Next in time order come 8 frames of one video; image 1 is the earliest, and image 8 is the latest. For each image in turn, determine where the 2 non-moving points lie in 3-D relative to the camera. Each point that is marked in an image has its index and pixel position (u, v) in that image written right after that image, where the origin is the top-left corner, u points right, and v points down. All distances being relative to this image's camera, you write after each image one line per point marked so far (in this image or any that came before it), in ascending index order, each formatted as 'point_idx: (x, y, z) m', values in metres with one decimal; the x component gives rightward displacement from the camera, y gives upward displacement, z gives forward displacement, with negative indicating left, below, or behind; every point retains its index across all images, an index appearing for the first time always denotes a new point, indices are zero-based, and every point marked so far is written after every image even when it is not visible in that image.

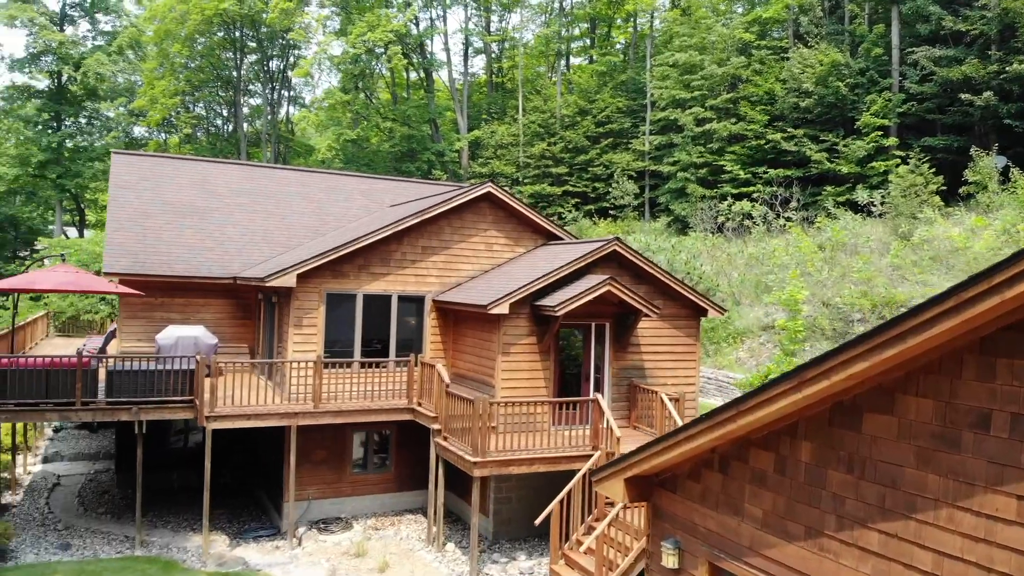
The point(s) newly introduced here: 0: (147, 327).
0: (-7.0, -0.7, +16.3) m
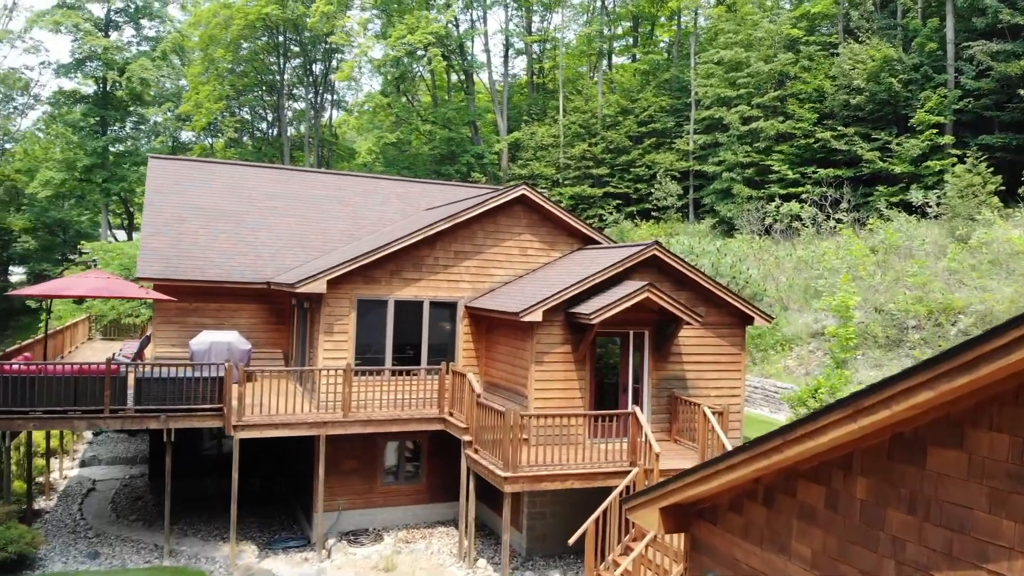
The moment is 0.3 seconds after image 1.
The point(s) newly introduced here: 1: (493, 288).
0: (-6.3, -0.8, +16.2) m
1: (-0.3, 0.0, +13.9) m
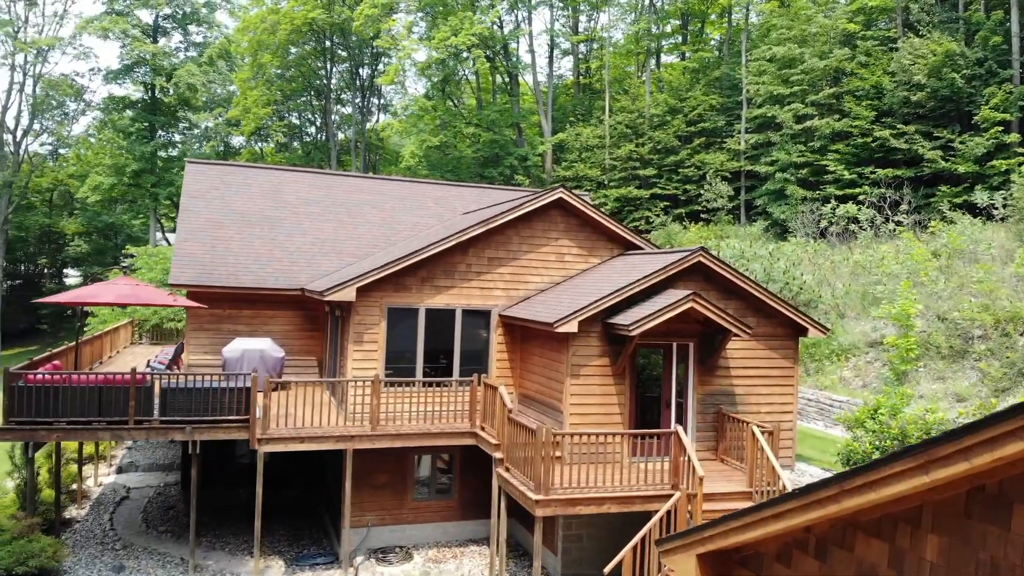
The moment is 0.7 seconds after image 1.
0: (-5.6, -1.0, +15.9) m
1: (+0.3, -0.1, +13.3) m
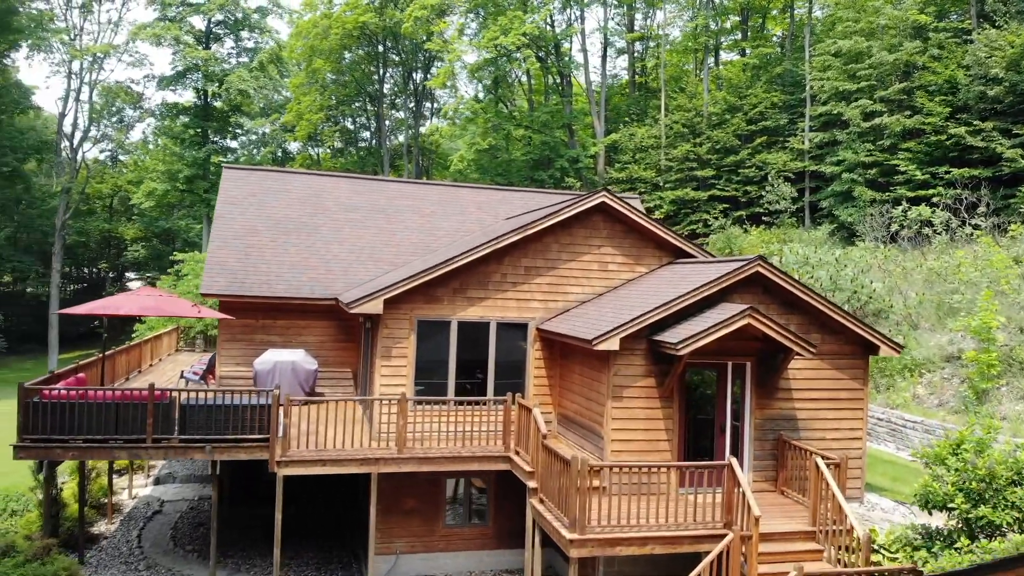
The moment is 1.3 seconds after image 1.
0: (-4.8, -1.1, +15.4) m
1: (+0.8, -0.3, +12.3) m
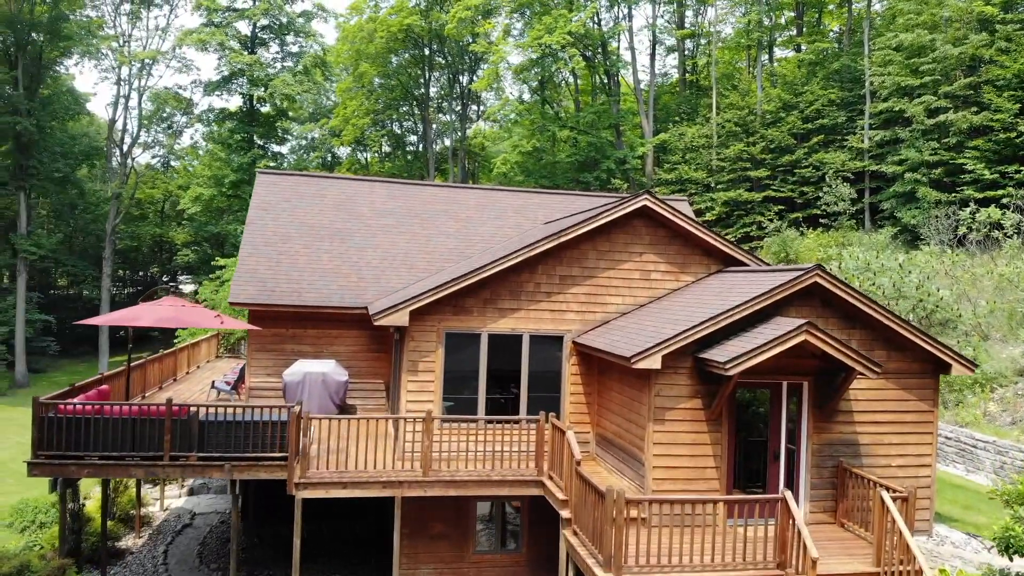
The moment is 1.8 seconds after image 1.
0: (-4.1, -1.3, +14.9) m
1: (+1.3, -0.4, +11.5) m
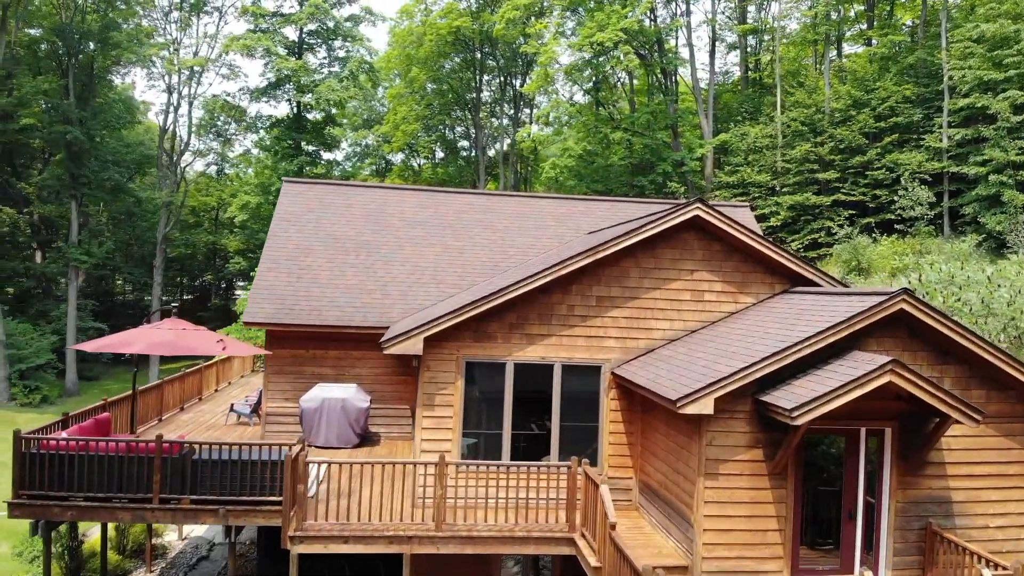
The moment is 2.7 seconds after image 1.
0: (-3.5, -1.6, +13.8) m
1: (+1.7, -0.7, +10.0) m
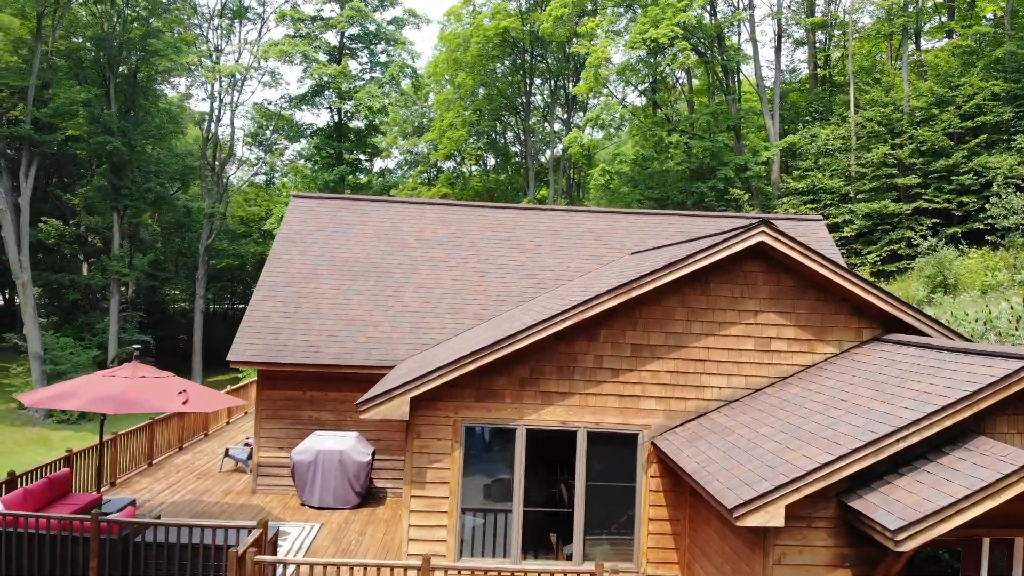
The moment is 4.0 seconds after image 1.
0: (-3.1, -2.0, +12.0) m
1: (+1.8, -1.1, +7.9) m
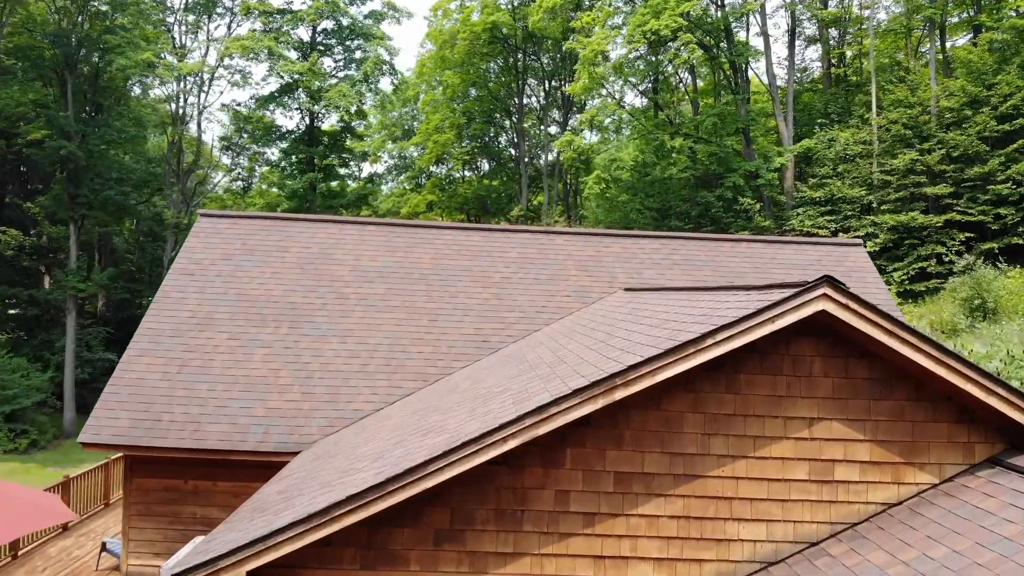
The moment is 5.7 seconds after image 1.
0: (-3.6, -2.6, +9.1) m
1: (+1.3, -1.7, +5.0) m
